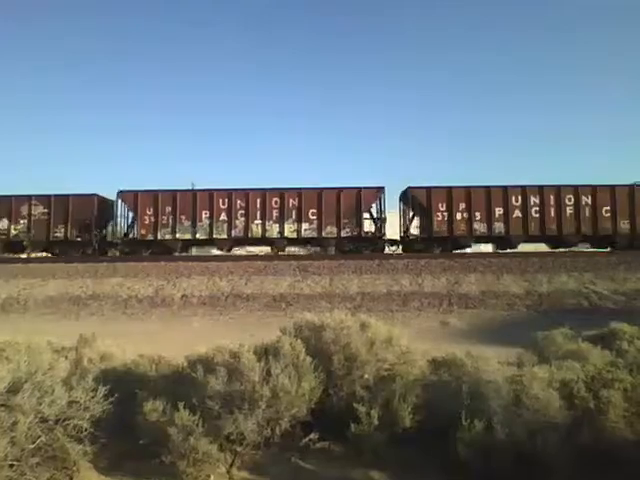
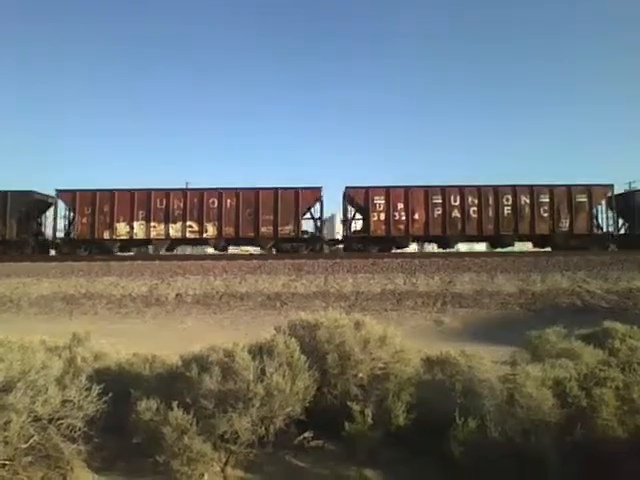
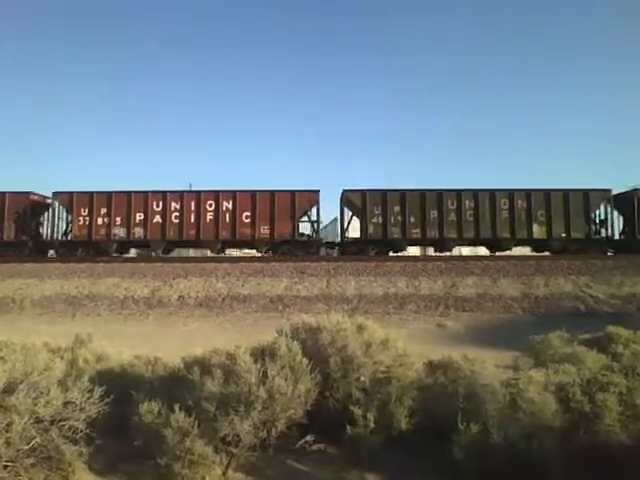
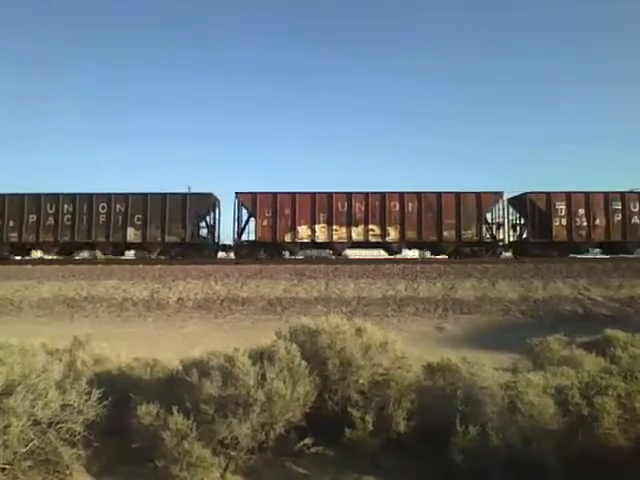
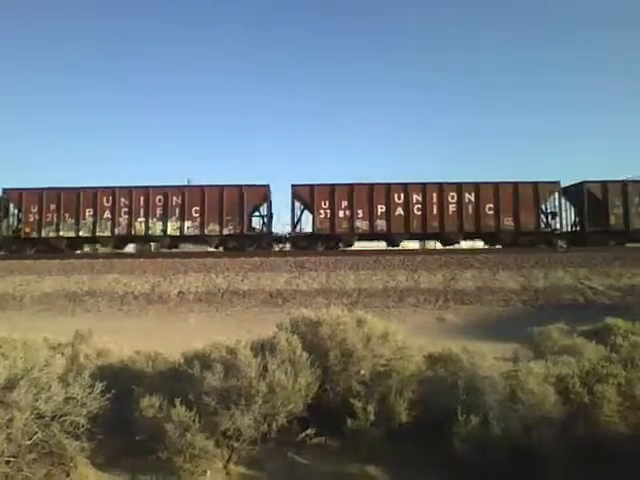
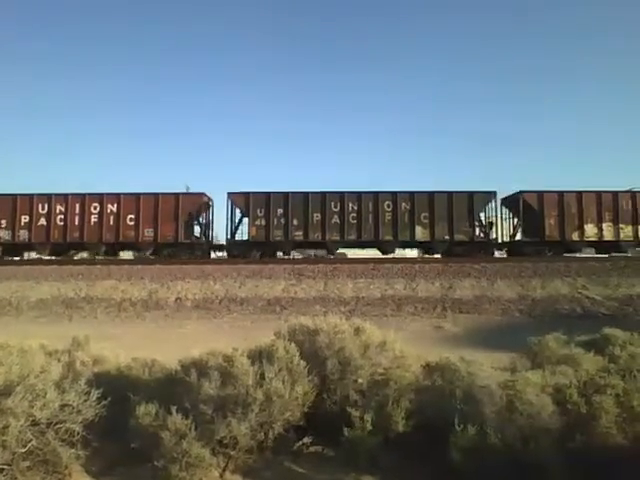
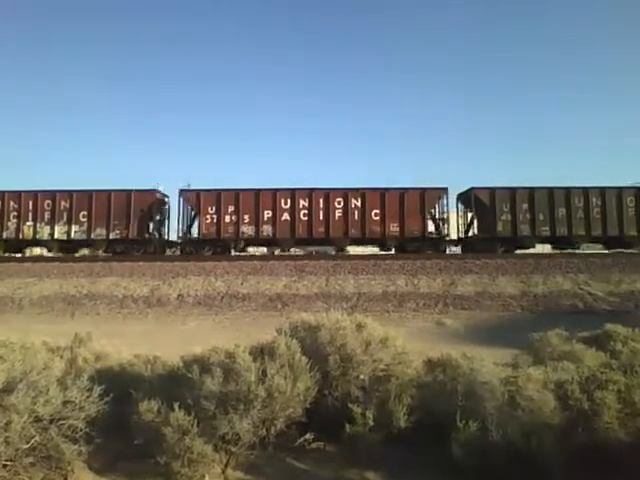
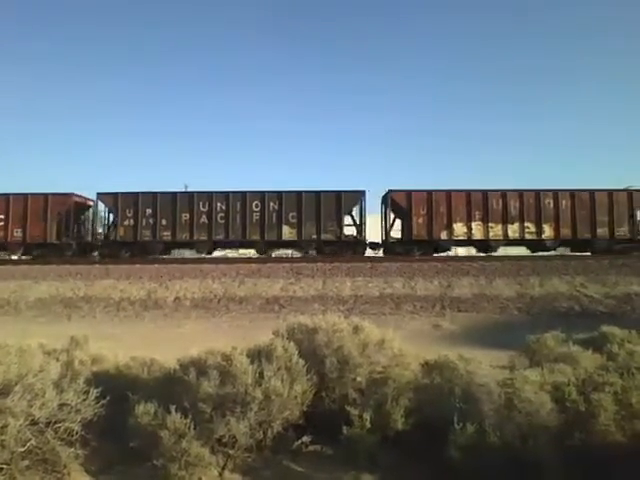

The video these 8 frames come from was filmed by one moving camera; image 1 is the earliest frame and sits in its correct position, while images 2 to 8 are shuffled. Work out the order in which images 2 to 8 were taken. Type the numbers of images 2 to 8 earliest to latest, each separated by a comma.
5, 7, 3, 6, 8, 4, 2
